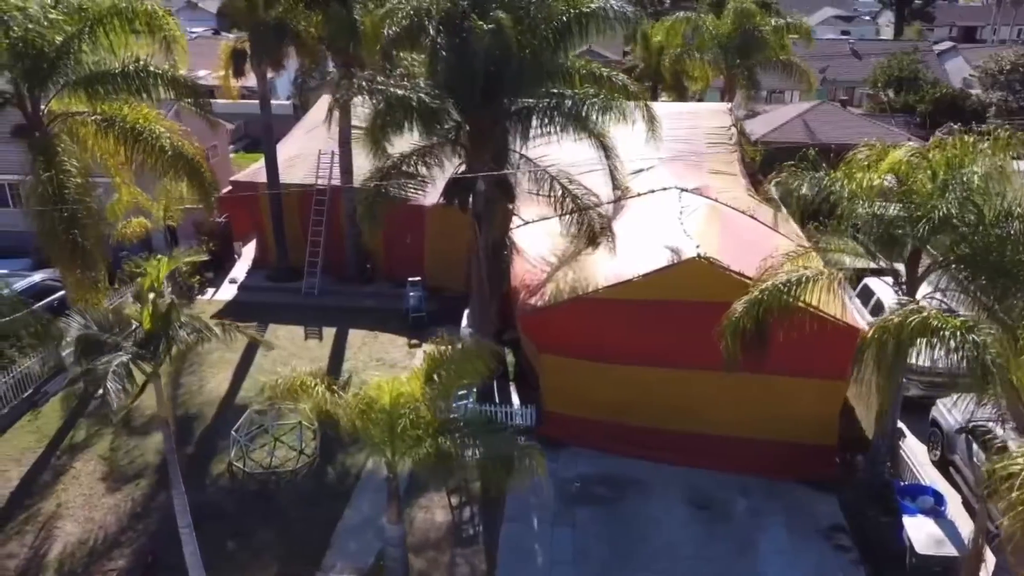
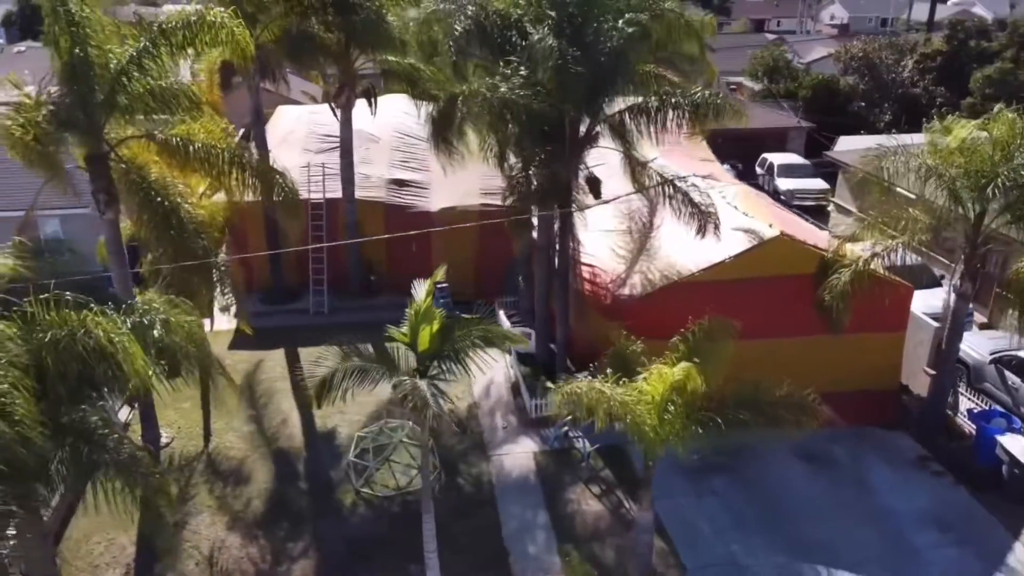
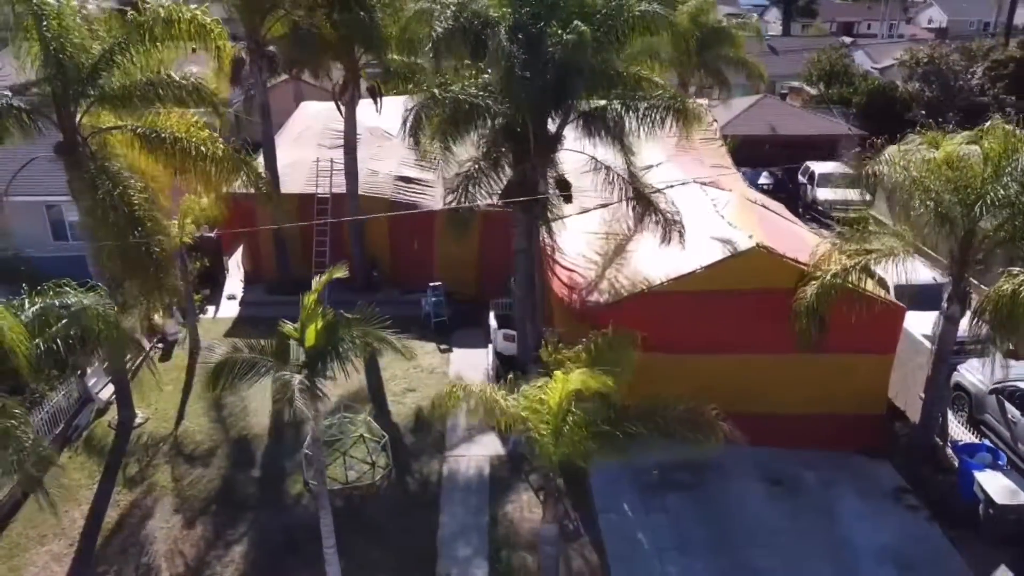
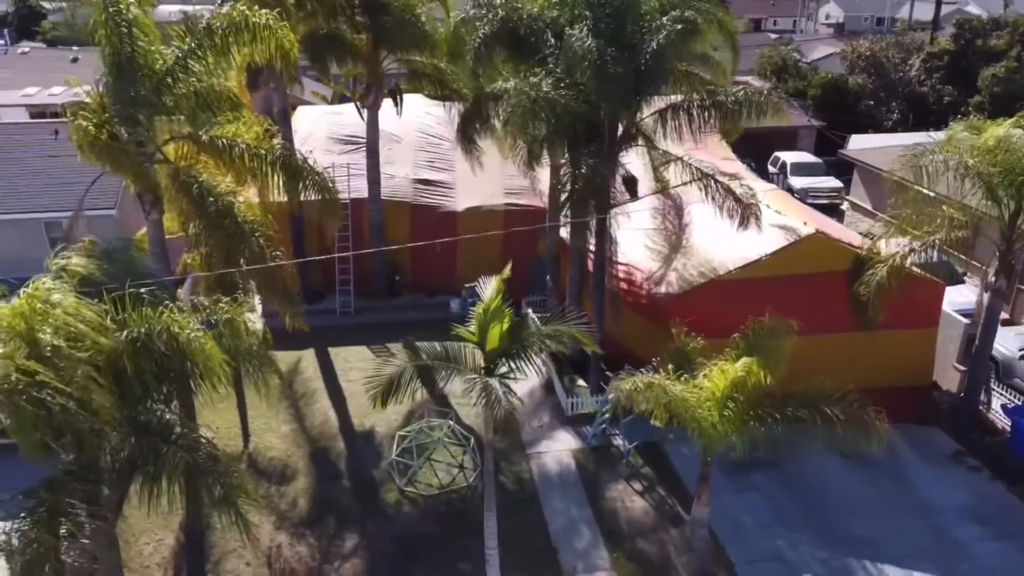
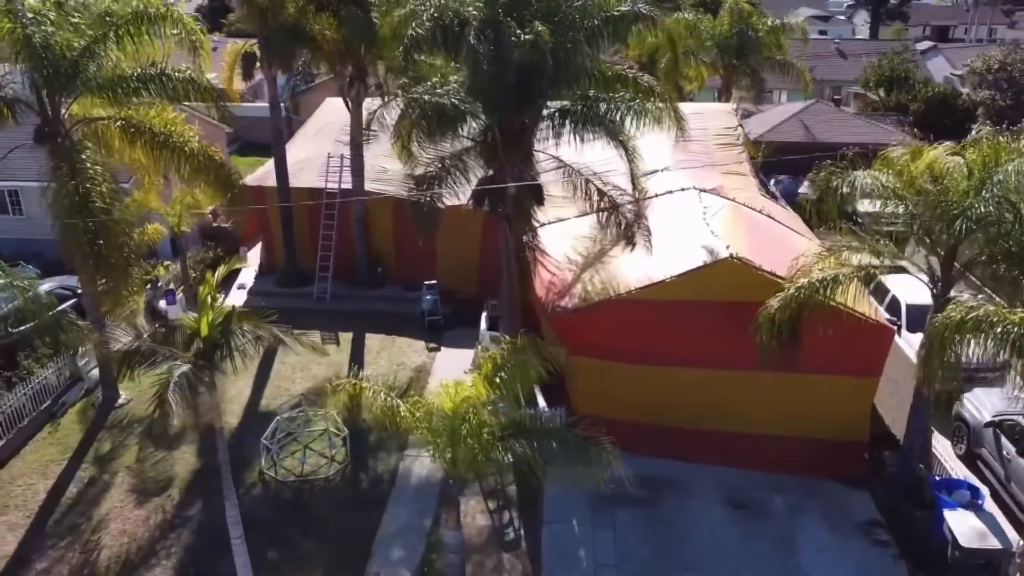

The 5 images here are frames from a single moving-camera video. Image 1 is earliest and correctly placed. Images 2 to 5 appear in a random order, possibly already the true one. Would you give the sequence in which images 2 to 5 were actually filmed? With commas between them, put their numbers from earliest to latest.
5, 3, 2, 4
